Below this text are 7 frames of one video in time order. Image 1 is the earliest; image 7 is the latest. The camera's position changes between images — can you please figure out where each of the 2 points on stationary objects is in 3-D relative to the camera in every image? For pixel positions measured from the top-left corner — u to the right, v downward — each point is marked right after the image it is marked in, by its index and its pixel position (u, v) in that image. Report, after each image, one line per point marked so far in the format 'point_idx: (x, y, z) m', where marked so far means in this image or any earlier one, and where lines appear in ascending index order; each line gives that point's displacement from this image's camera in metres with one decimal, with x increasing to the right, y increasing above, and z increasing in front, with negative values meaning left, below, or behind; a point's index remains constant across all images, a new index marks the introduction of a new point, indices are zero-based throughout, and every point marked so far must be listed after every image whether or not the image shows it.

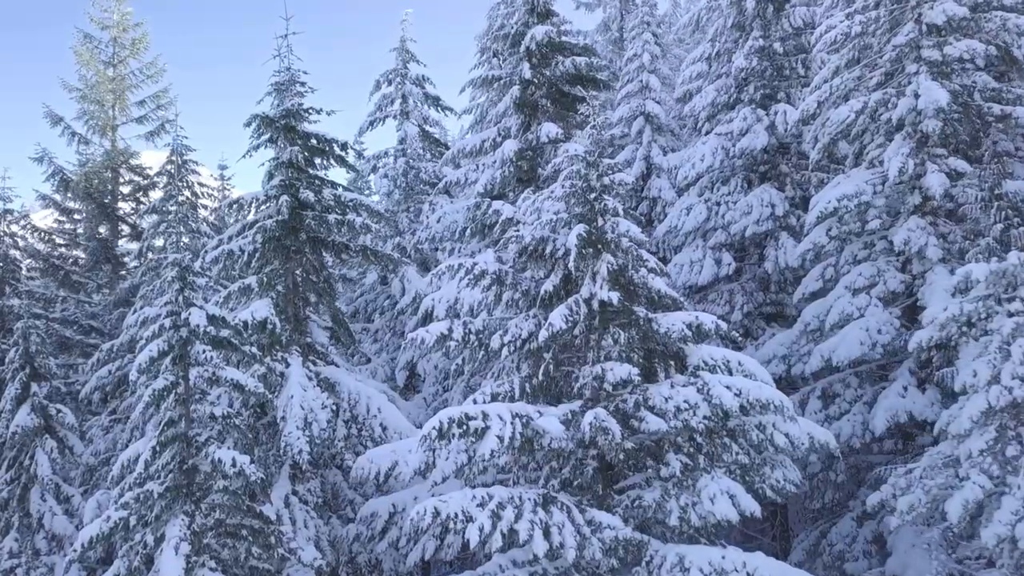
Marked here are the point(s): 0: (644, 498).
0: (+1.6, -2.7, +7.0) m
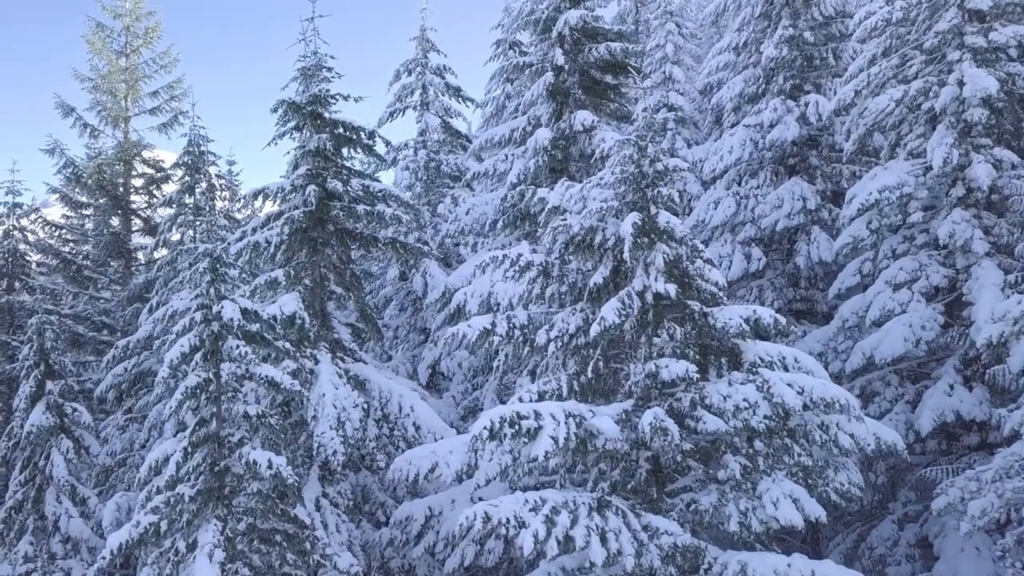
0: (+2.2, -2.6, +6.6) m
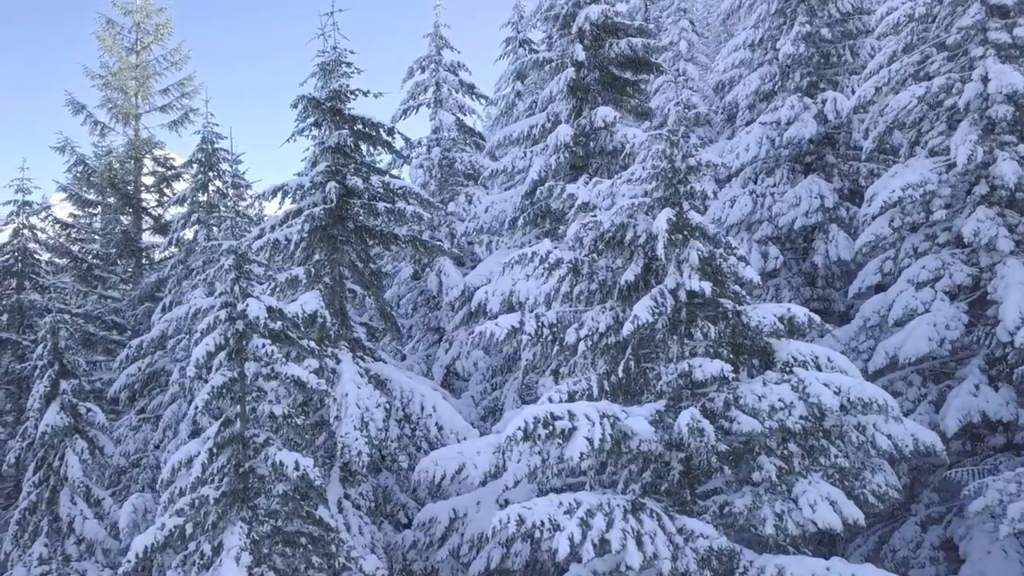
0: (+2.6, -2.6, +6.5) m
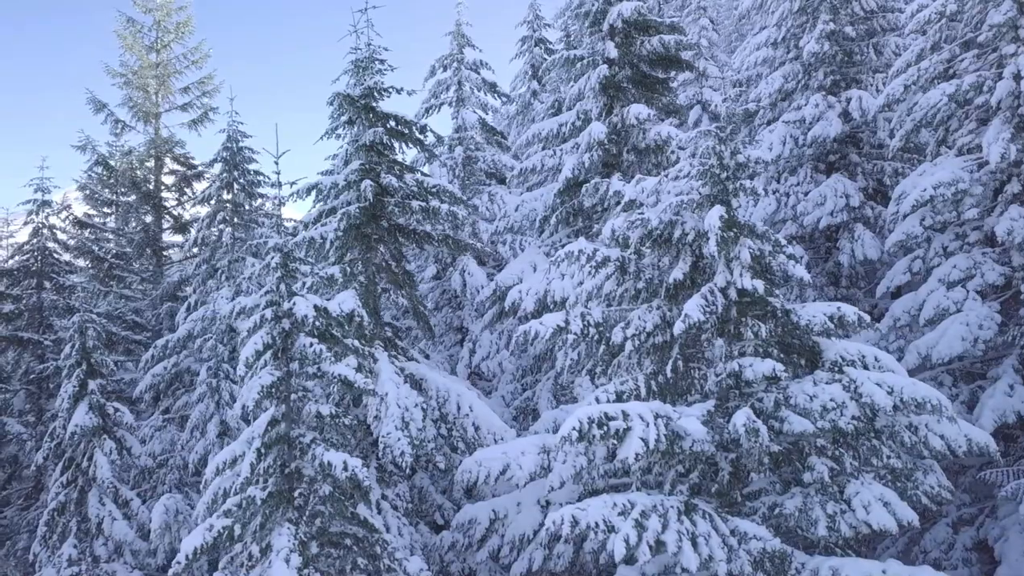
0: (+3.2, -2.5, +6.4) m
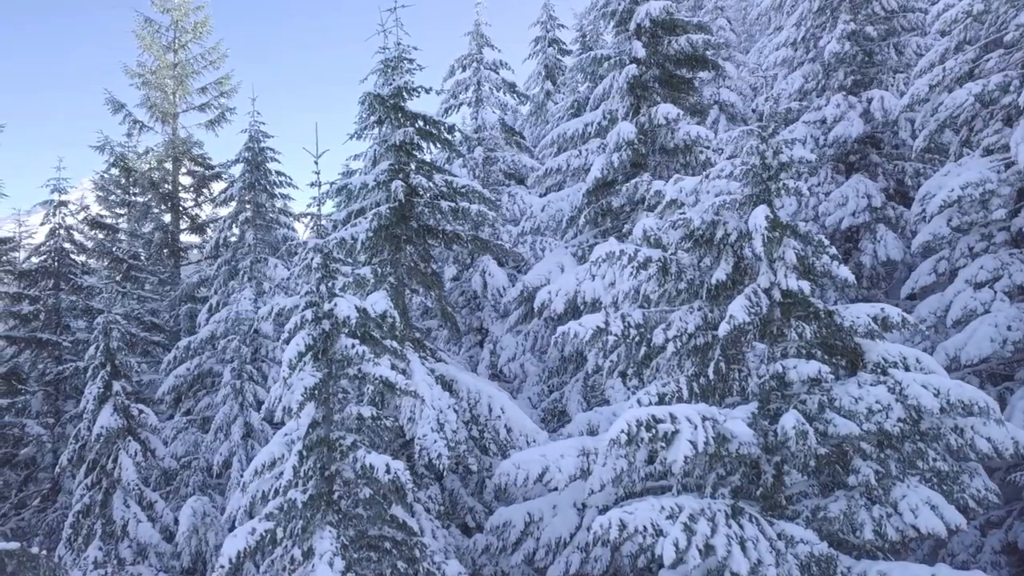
0: (+3.6, -2.6, +6.4) m
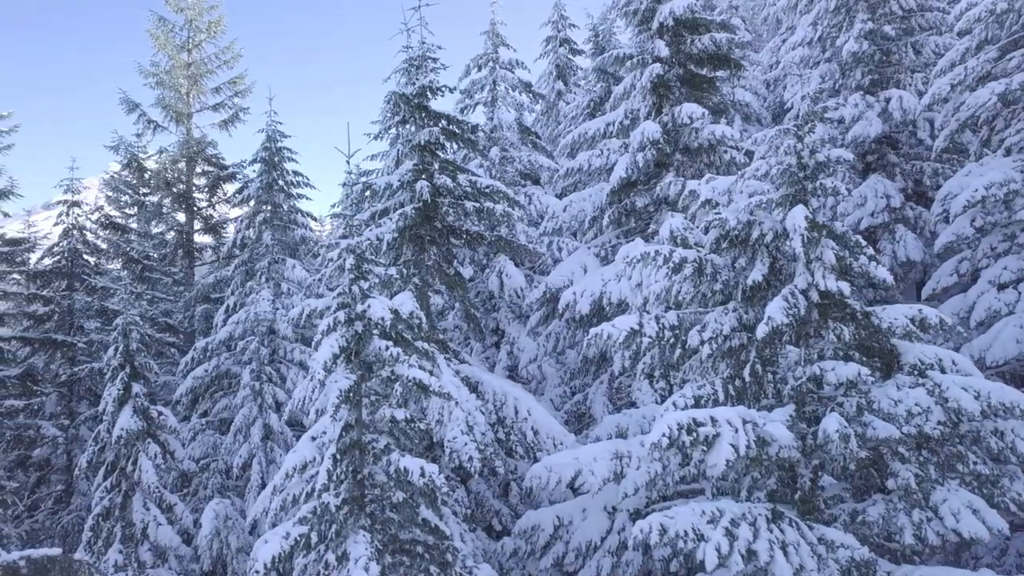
0: (+4.0, -2.6, +6.3) m
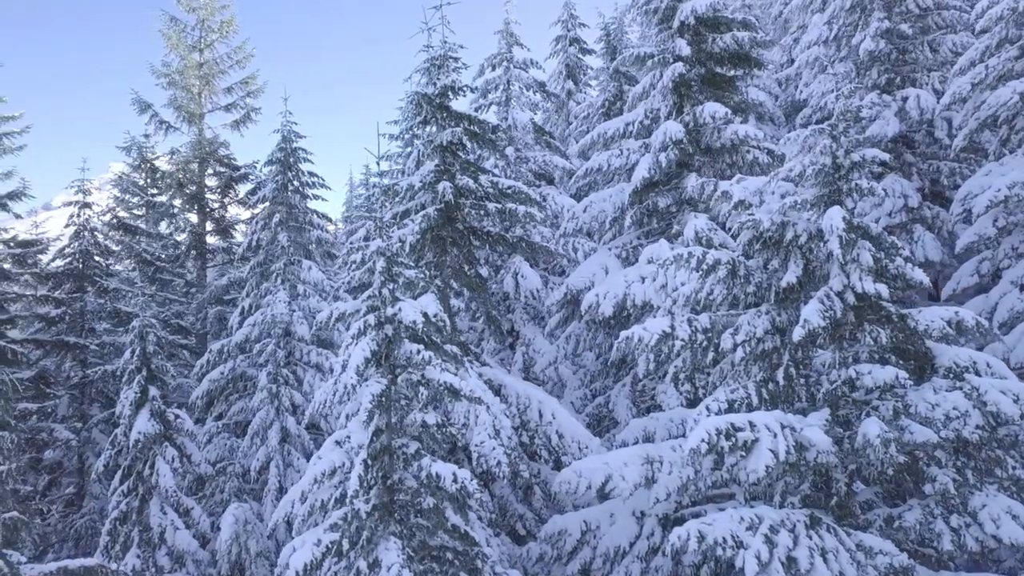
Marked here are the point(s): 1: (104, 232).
0: (+4.4, -2.6, +6.2) m
1: (-12.1, +1.6, +16.2) m
